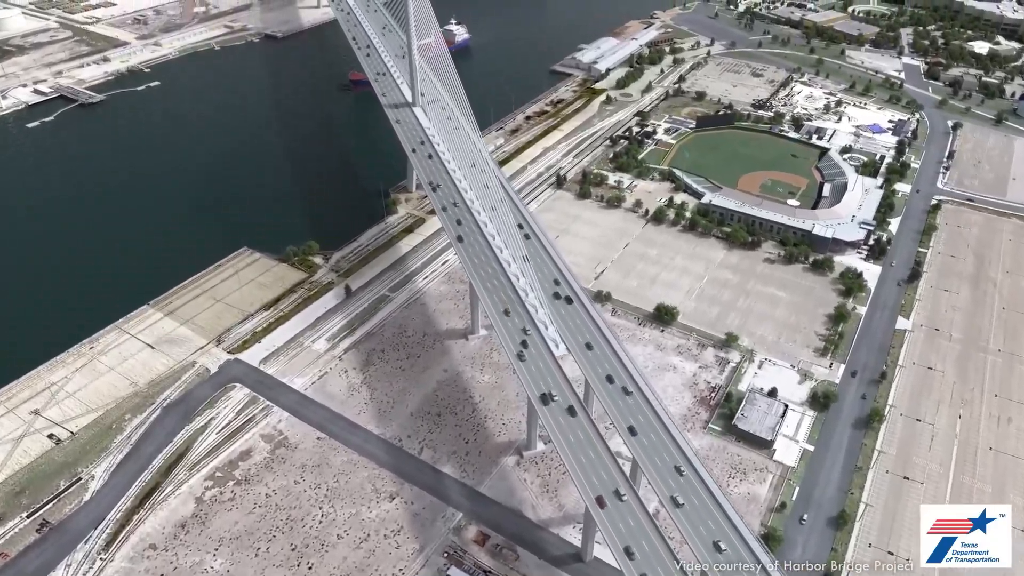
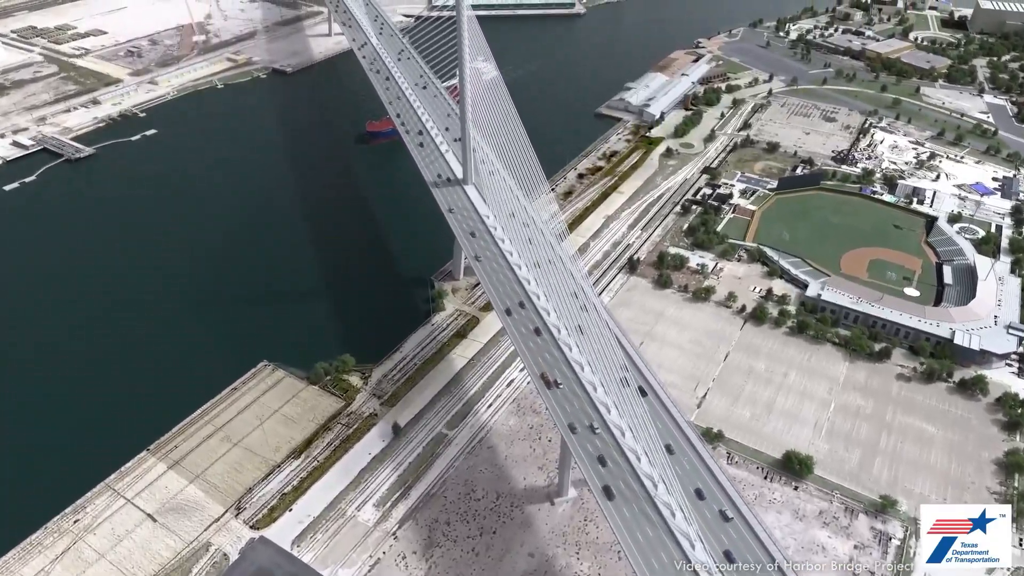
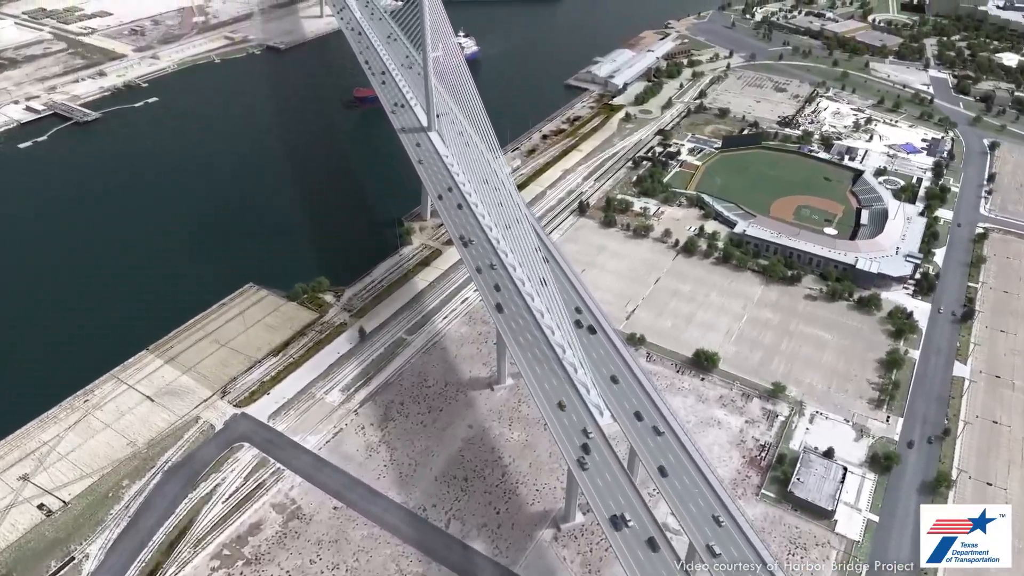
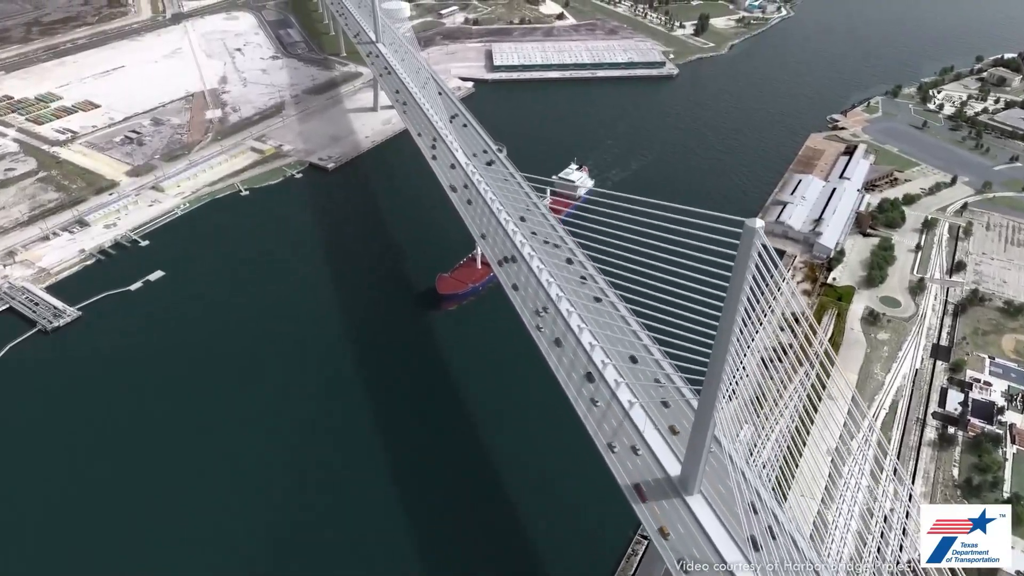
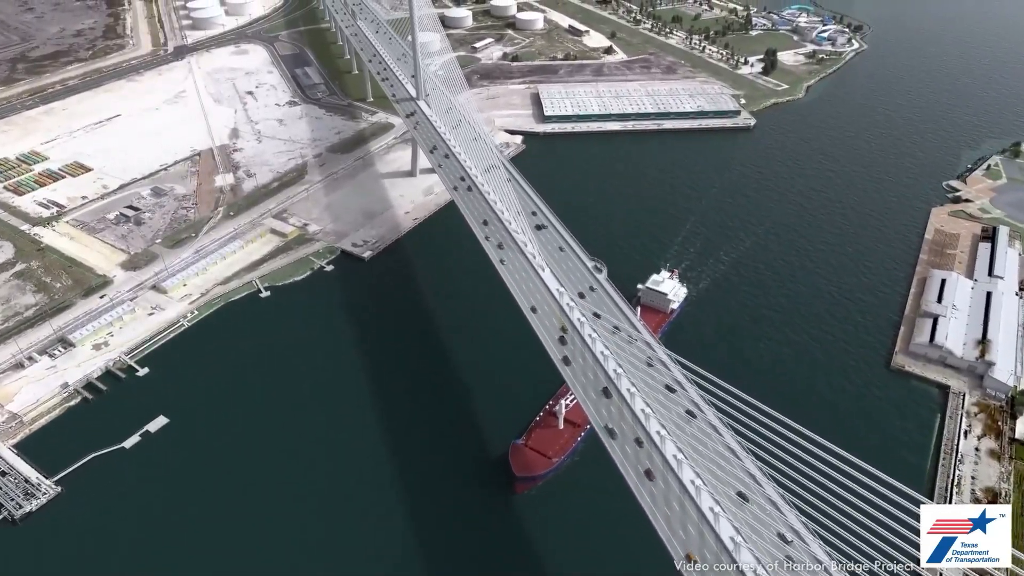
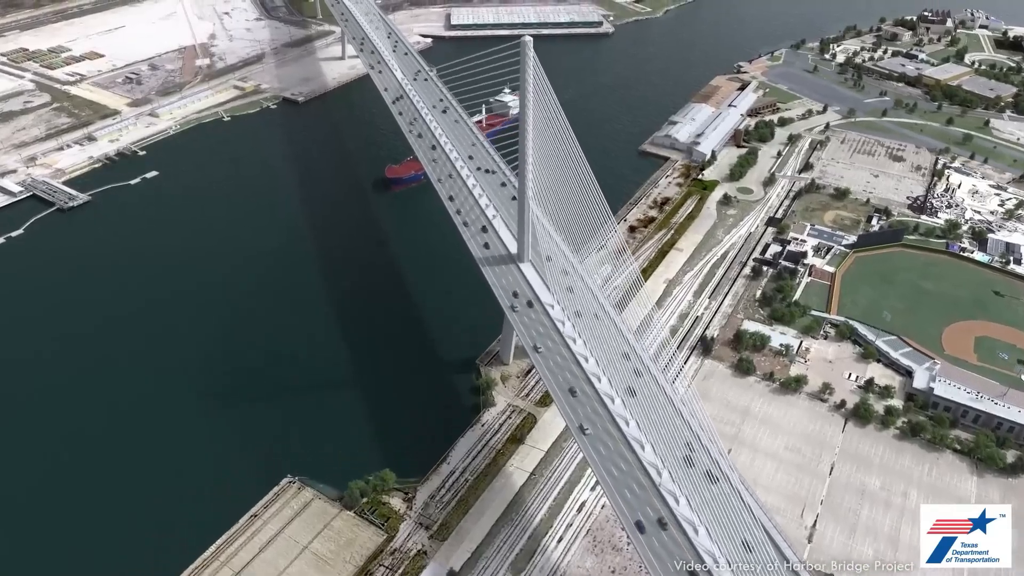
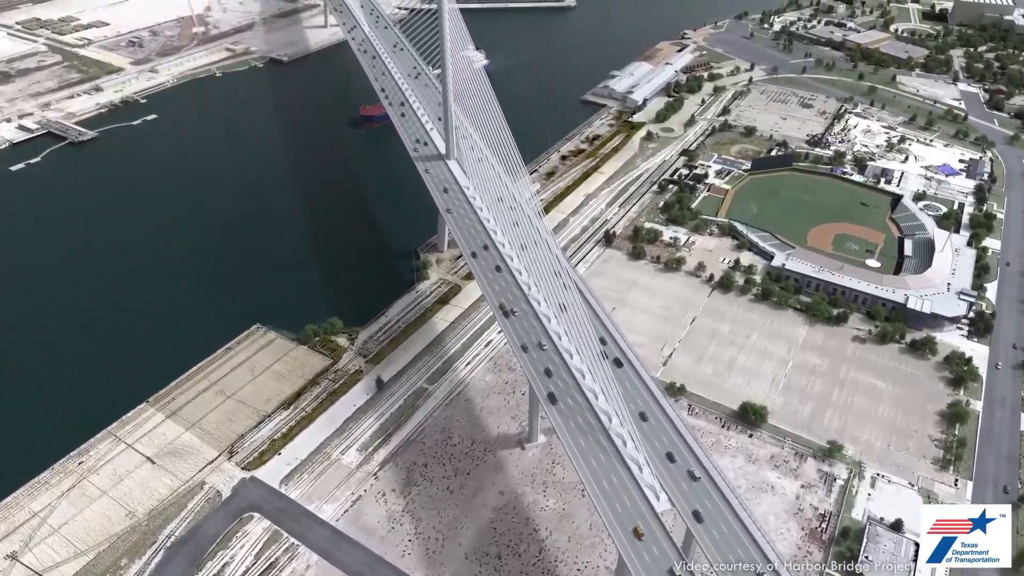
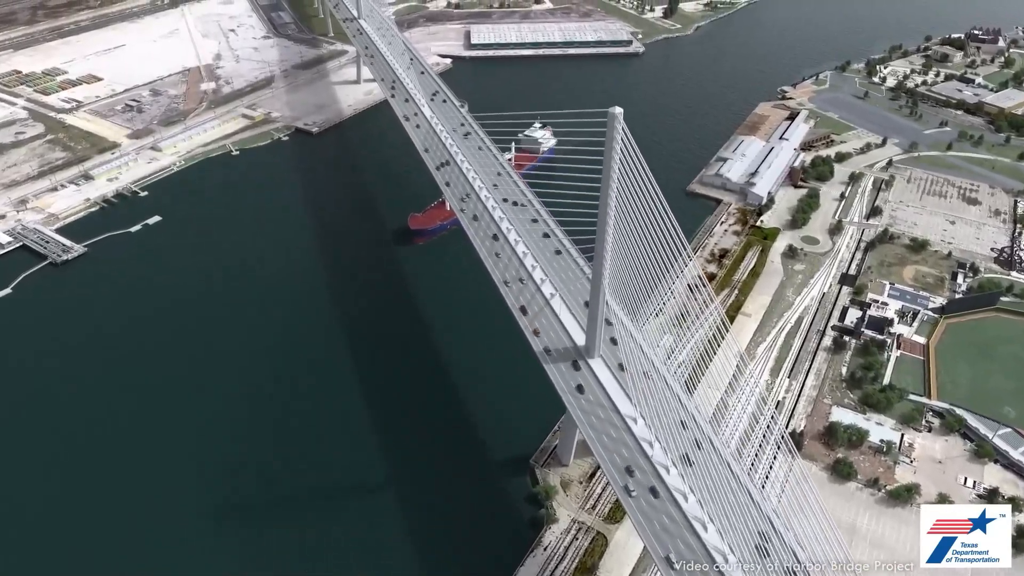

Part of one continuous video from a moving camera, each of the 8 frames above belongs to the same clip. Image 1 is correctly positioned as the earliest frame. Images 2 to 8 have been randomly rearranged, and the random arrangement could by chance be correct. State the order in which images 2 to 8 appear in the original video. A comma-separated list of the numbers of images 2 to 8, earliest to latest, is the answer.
3, 7, 2, 6, 8, 4, 5
